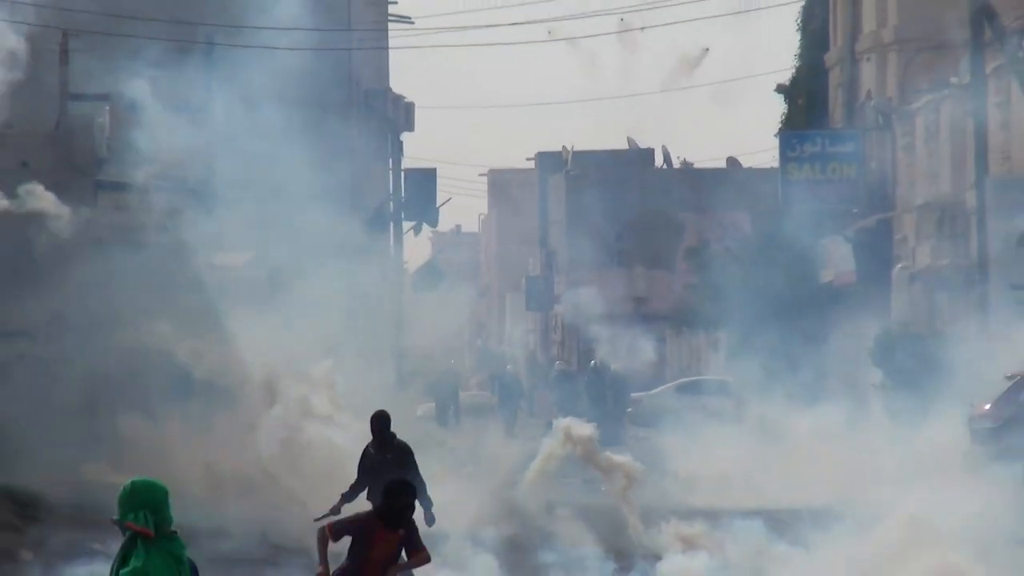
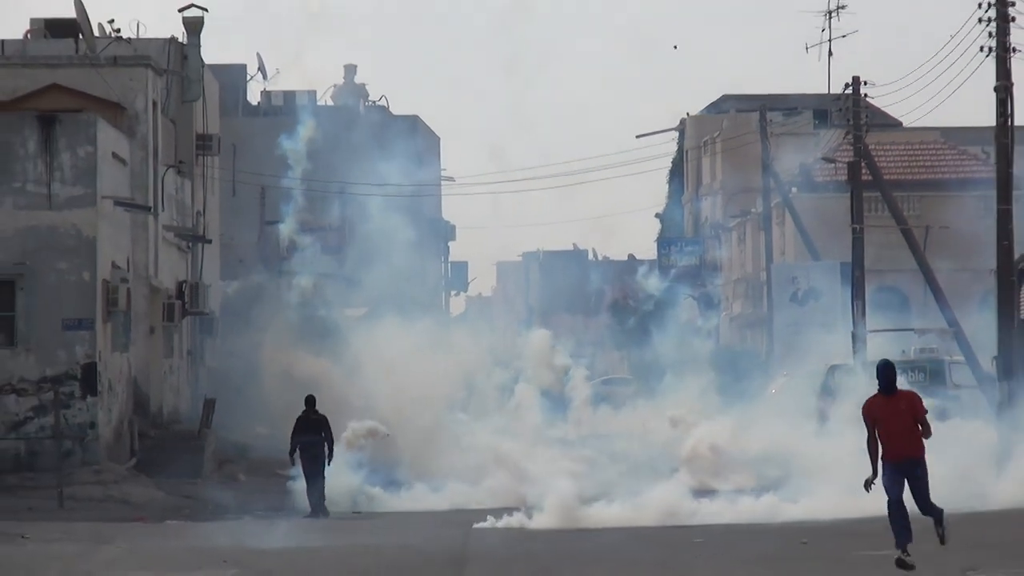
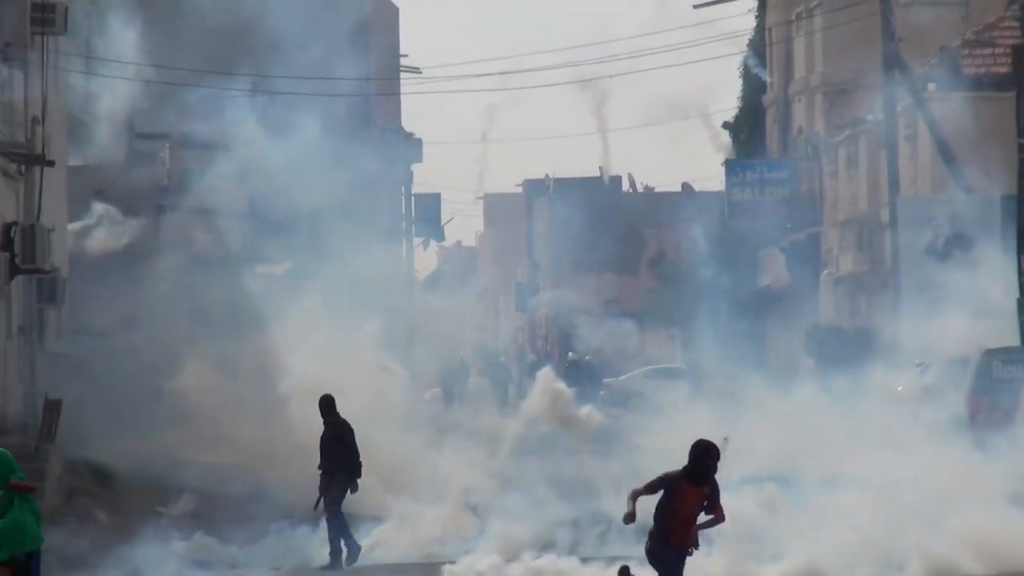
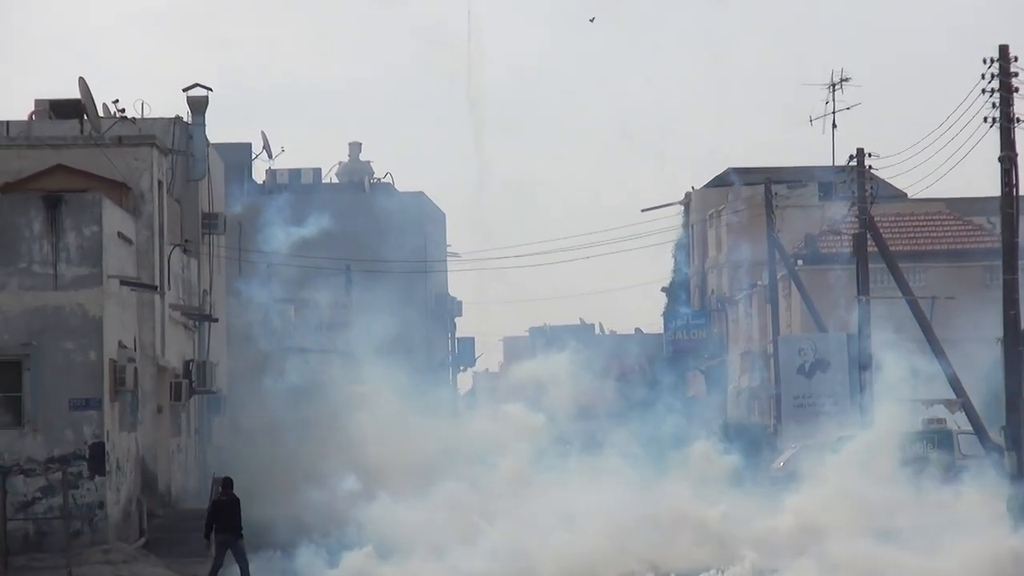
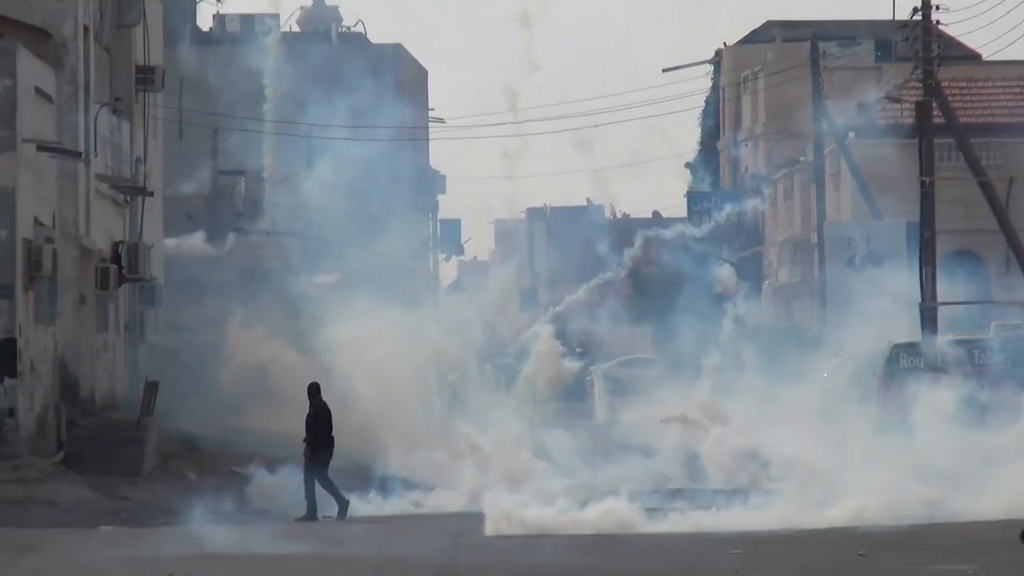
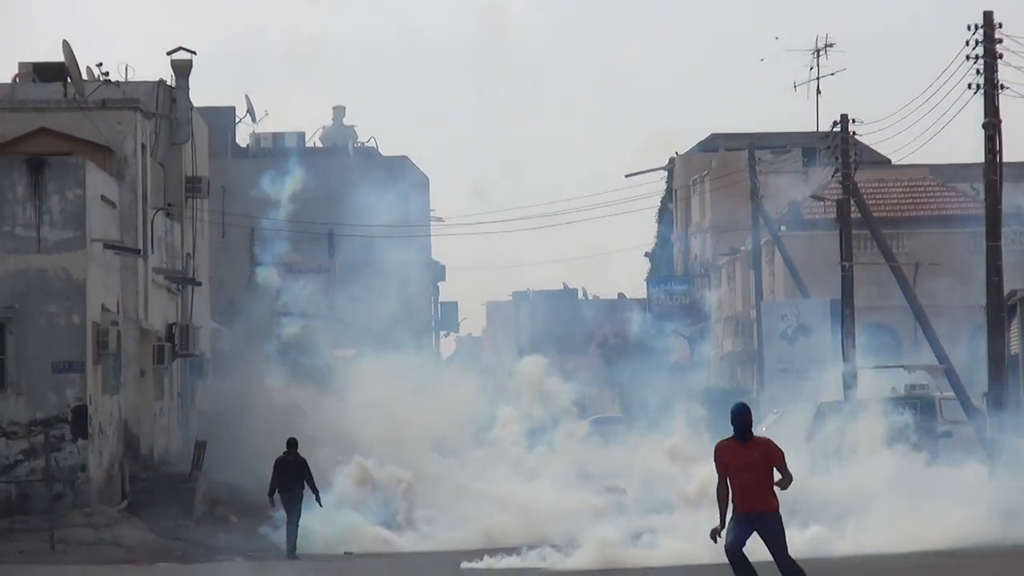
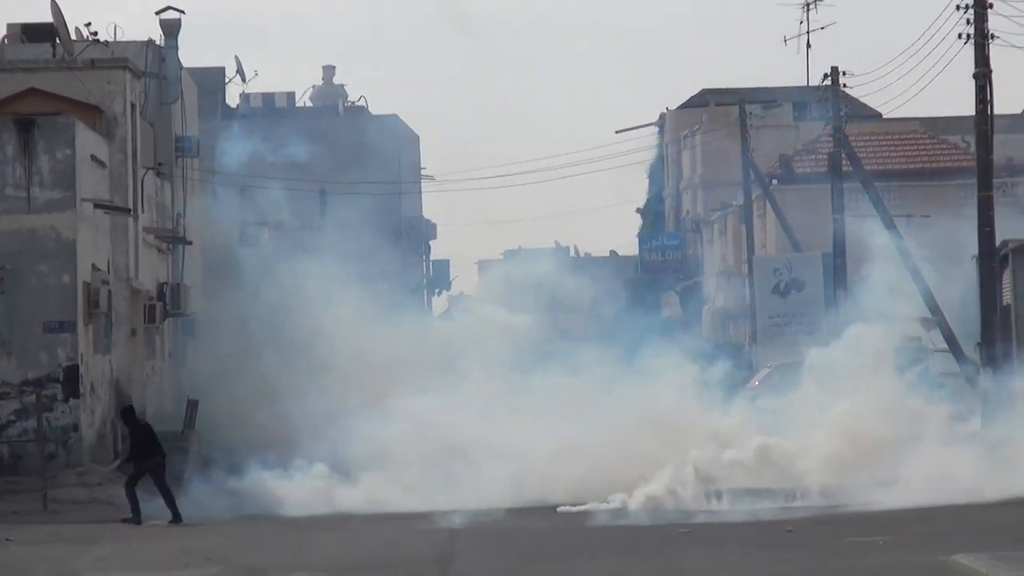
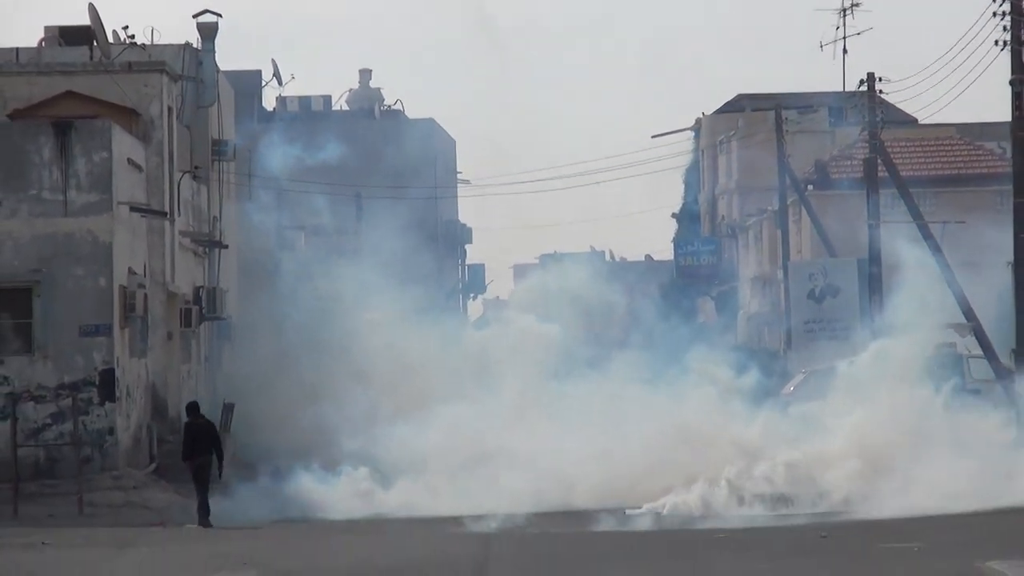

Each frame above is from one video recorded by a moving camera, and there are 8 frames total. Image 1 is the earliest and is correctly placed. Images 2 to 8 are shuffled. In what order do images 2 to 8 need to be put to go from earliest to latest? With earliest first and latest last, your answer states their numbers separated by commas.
3, 5, 2, 6, 4, 8, 7
